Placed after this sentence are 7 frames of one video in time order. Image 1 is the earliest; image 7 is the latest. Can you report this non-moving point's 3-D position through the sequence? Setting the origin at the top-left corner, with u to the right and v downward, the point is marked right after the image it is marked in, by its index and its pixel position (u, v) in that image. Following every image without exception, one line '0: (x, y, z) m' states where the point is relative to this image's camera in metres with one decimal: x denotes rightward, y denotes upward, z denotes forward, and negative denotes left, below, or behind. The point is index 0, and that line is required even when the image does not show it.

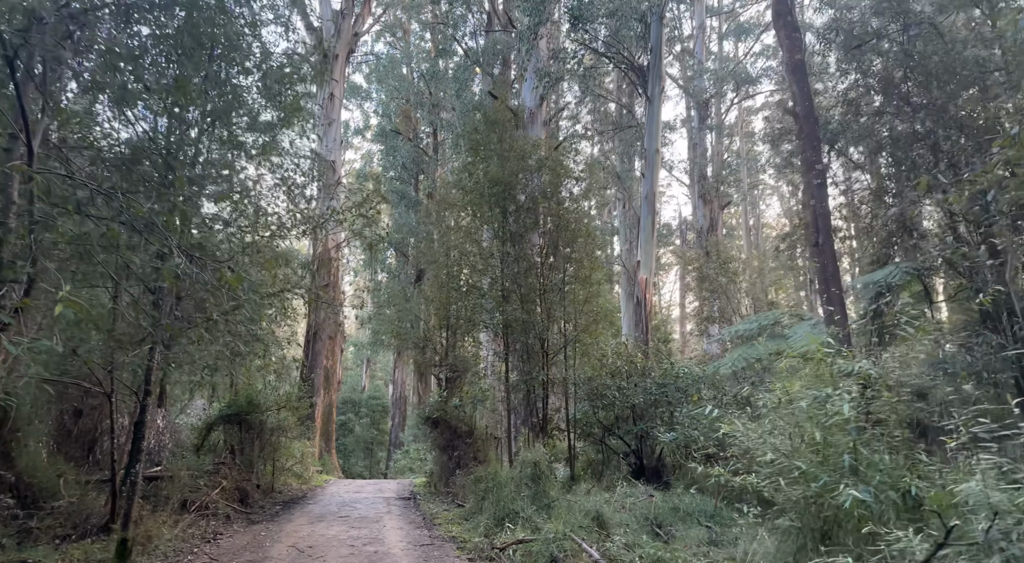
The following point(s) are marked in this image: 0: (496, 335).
0: (-0.2, -0.9, +11.3) m
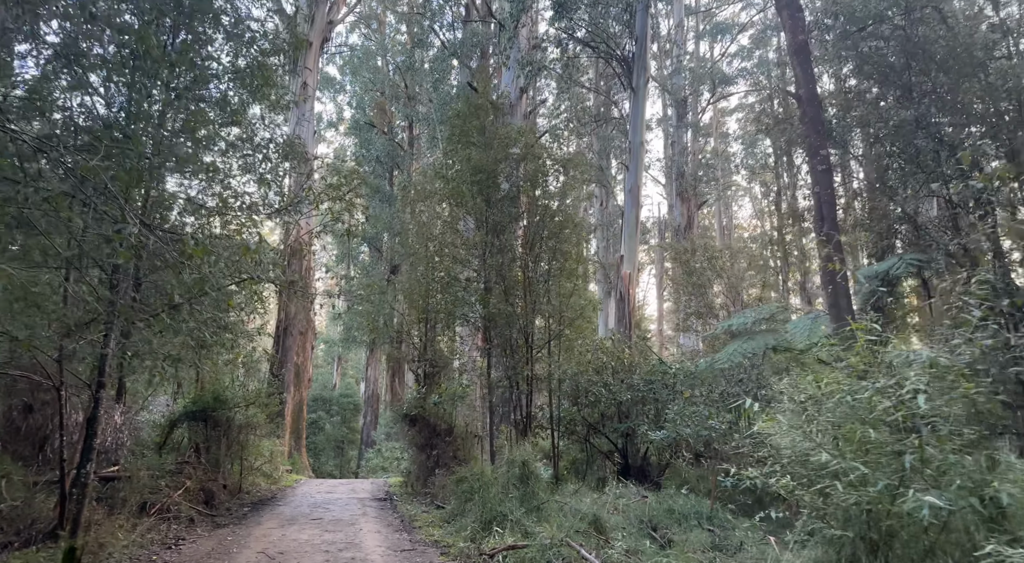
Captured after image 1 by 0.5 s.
0: (-0.5, -0.7, +10.9) m
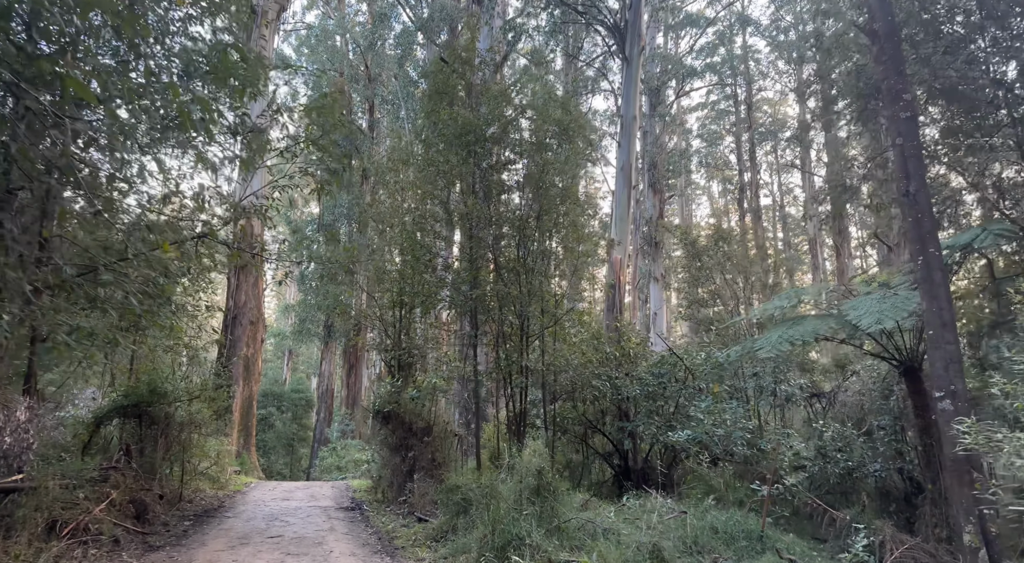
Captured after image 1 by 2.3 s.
0: (-0.7, -0.4, +9.6) m
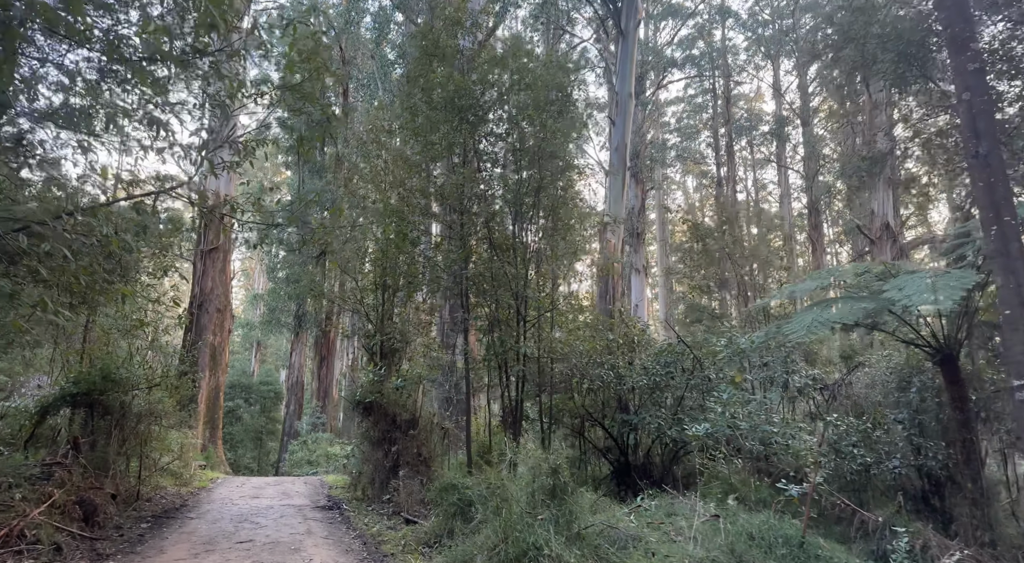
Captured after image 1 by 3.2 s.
0: (-0.8, -0.2, +8.9) m
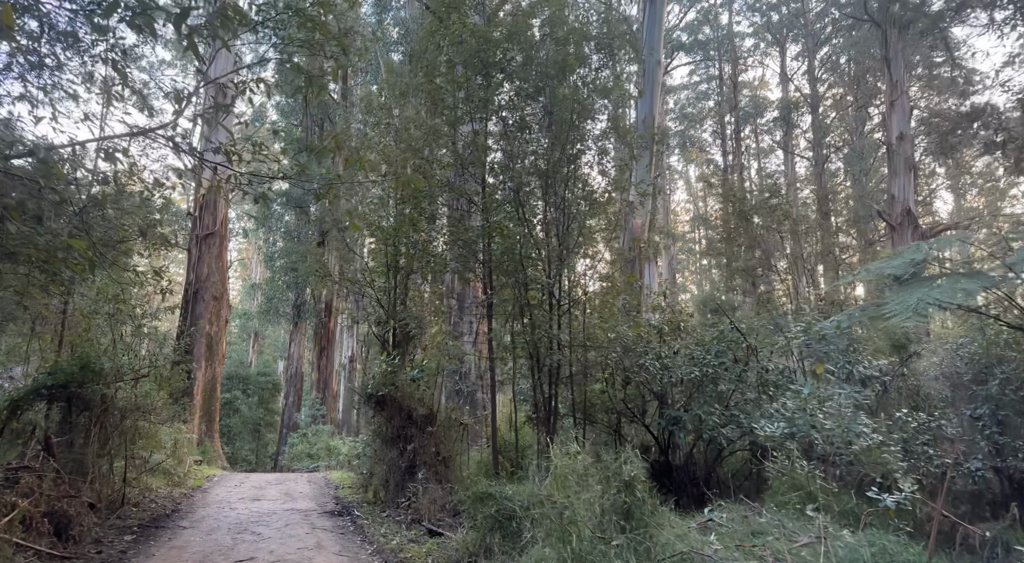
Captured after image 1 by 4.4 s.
0: (-0.4, +0.1, +7.9) m
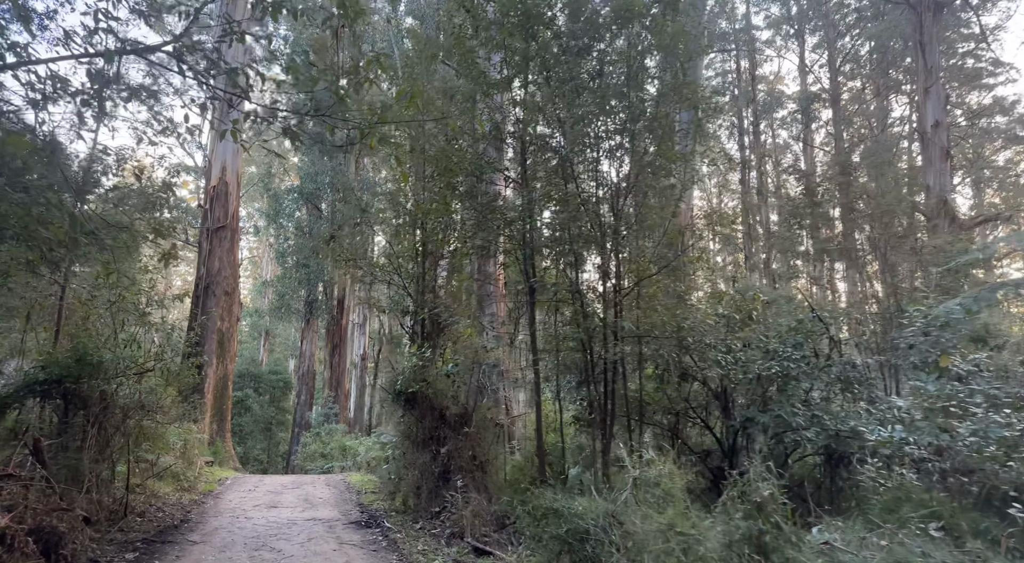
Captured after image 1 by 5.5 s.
0: (0.0, +0.2, +7.1) m
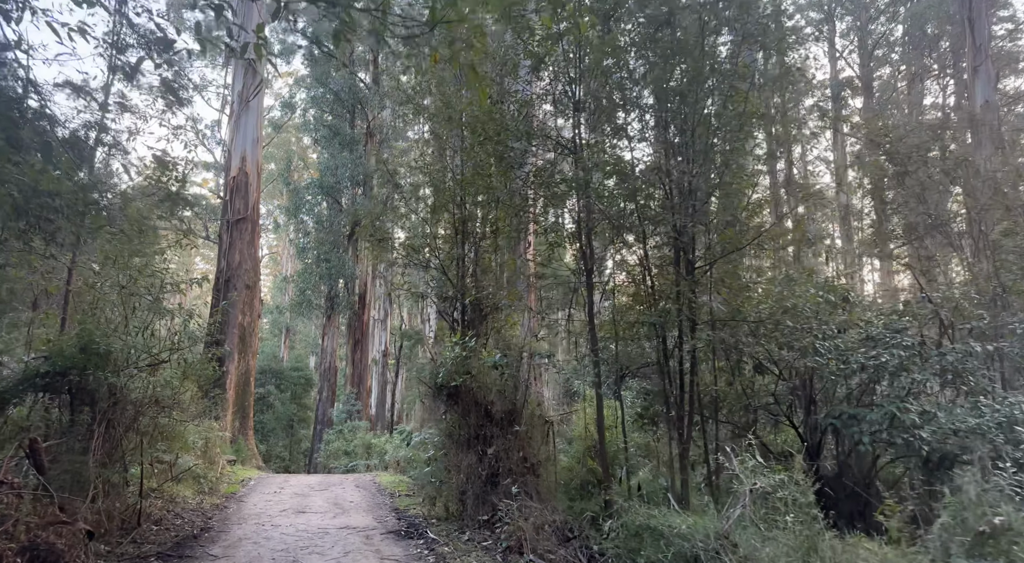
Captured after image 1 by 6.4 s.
0: (+0.5, +0.4, +6.3) m
